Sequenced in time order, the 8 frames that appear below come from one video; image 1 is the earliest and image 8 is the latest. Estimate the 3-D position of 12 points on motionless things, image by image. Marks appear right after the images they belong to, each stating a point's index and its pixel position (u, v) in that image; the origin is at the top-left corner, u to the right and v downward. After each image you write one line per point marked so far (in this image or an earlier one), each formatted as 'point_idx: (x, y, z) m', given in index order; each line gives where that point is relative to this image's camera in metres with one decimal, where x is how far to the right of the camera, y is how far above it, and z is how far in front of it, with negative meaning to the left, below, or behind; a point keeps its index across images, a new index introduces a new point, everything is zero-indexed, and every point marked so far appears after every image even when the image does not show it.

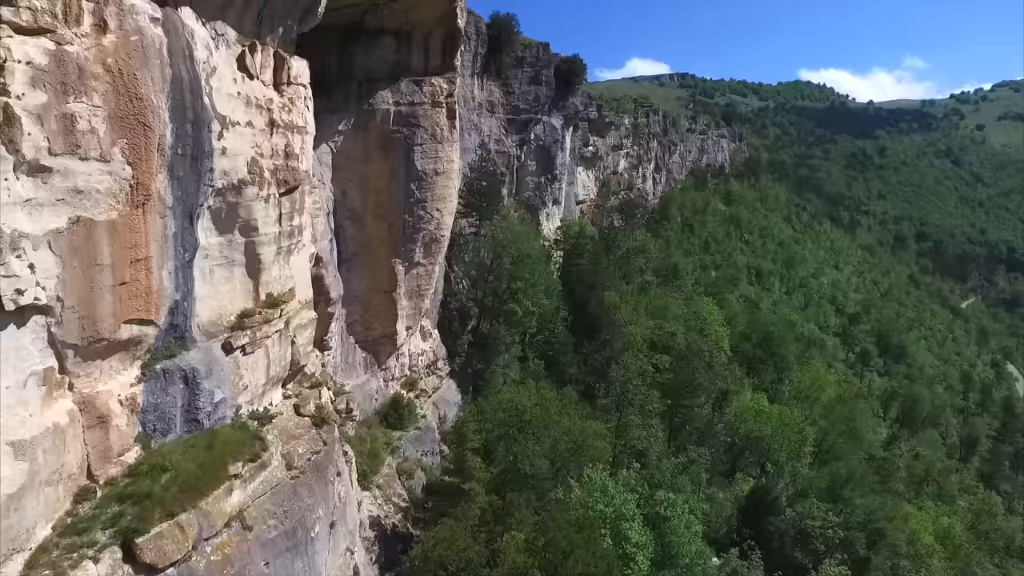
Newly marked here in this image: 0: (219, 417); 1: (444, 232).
0: (-3.7, -1.6, +8.4) m
1: (-1.8, +1.6, +18.7) m
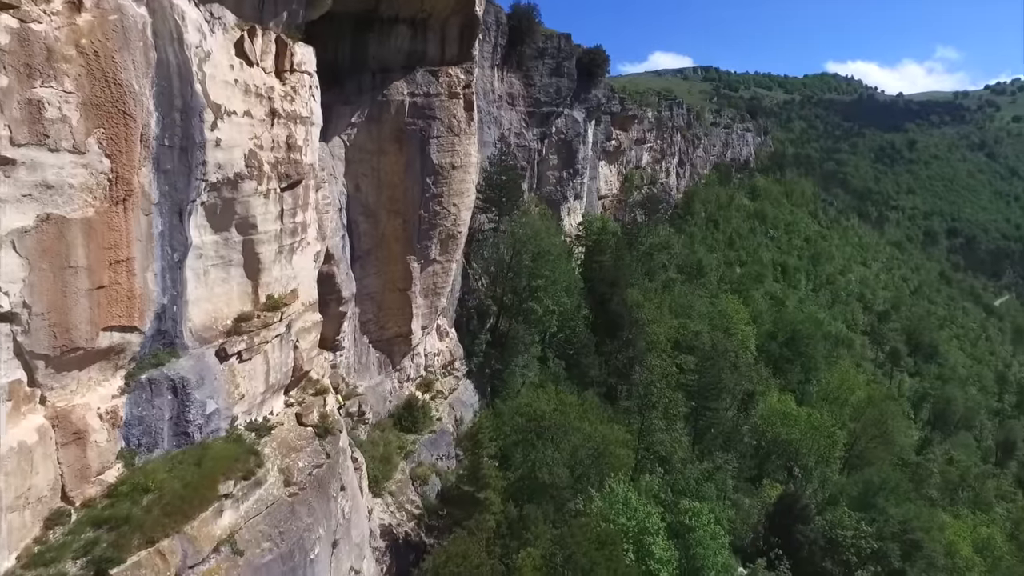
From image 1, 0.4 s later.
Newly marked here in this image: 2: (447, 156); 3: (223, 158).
0: (-3.5, -1.6, +7.8) m
1: (-1.3, +1.6, +18.0) m
2: (-1.6, +3.3, +17.0) m
3: (-3.5, +1.6, +8.1) m
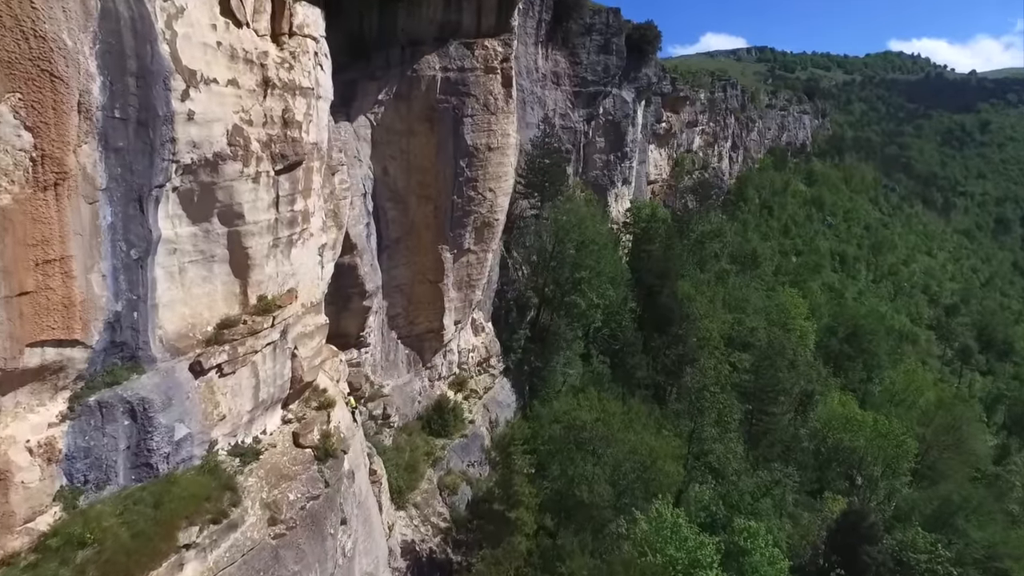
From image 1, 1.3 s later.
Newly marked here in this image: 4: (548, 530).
0: (-3.2, -1.7, +6.6) m
1: (-0.3, +1.8, +16.5) m
2: (-0.7, +3.5, +15.5) m
3: (-3.1, +1.5, +6.8) m
4: (+0.8, -4.6, +13.2) m
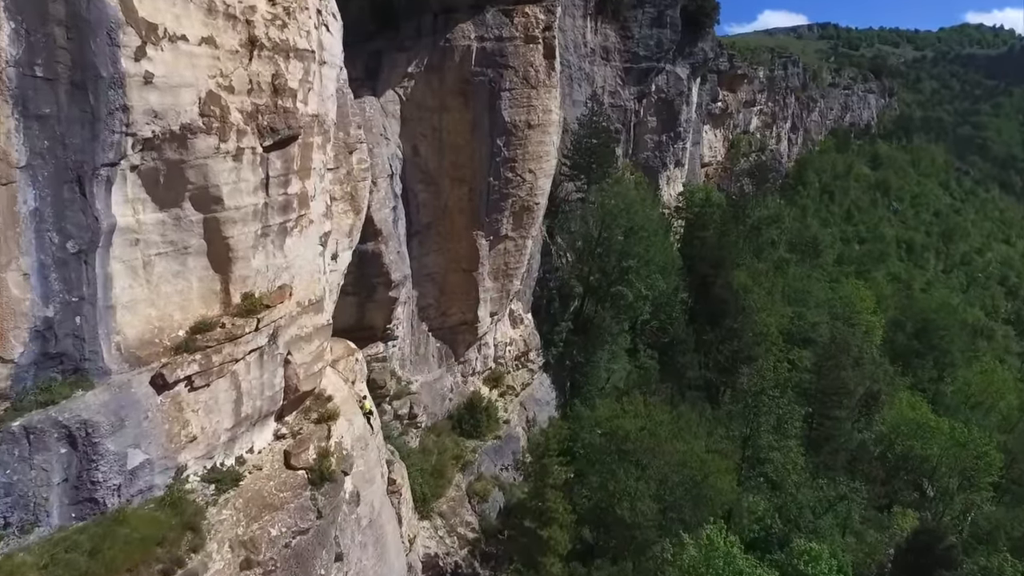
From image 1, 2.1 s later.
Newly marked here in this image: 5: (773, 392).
0: (-3.1, -1.7, +5.6) m
1: (+0.6, +2.0, +15.1) m
2: (+0.2, +3.7, +14.1) m
3: (-2.9, +1.5, +5.6) m
4: (+1.4, -4.4, +11.9) m
5: (+7.0, -2.8, +18.4) m
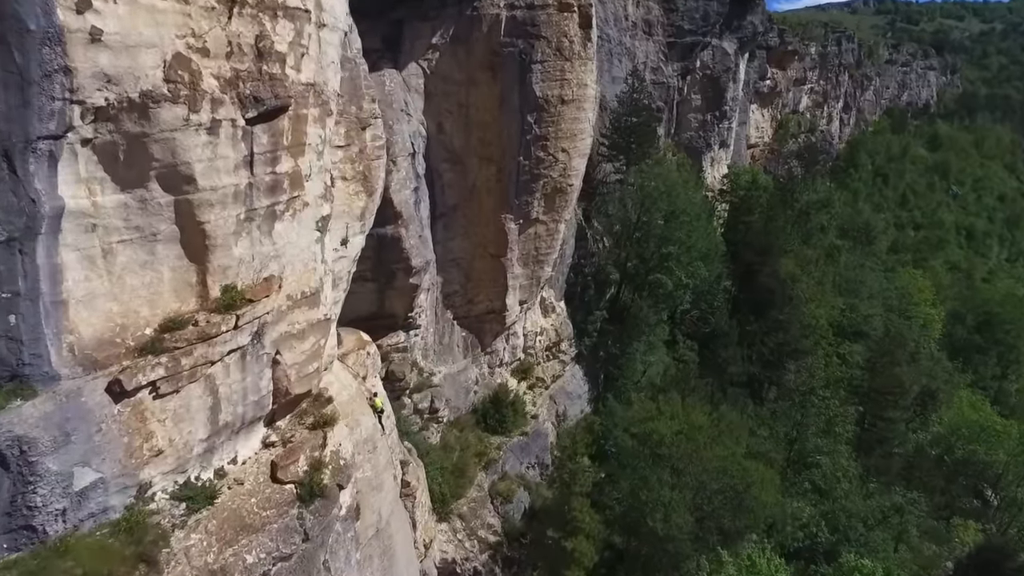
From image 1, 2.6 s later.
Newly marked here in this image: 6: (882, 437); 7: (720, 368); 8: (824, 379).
0: (-3.0, -1.6, +4.8) m
1: (+1.2, +2.3, +14.1) m
2: (+0.8, +3.9, +13.1) m
3: (-2.8, +1.6, +4.8) m
4: (+1.7, -4.3, +11.0) m
5: (+7.8, -2.6, +17.1) m
6: (+9.8, -3.9, +17.8) m
7: (+5.6, -2.1, +18.3) m
8: (+8.0, -2.3, +17.4) m
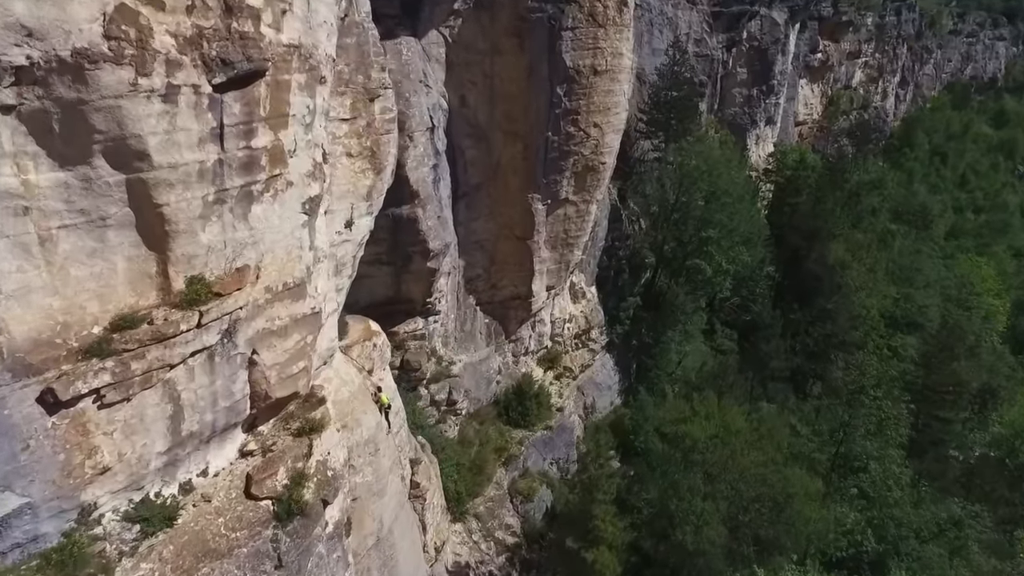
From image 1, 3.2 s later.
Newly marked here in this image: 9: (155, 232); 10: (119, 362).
0: (-3.0, -1.6, +4.2) m
1: (+1.8, +2.5, +13.0) m
2: (+1.3, +4.1, +12.0) m
3: (-2.8, +1.6, +4.1) m
4: (+2.0, -4.1, +10.2) m
5: (+8.4, -2.3, +15.9) m
6: (+10.4, -3.6, +16.5) m
7: (+6.3, -1.8, +17.2) m
8: (+8.6, -2.0, +16.1) m
9: (-2.6, +0.4, +5.0) m
10: (-2.7, -0.5, +4.7) m
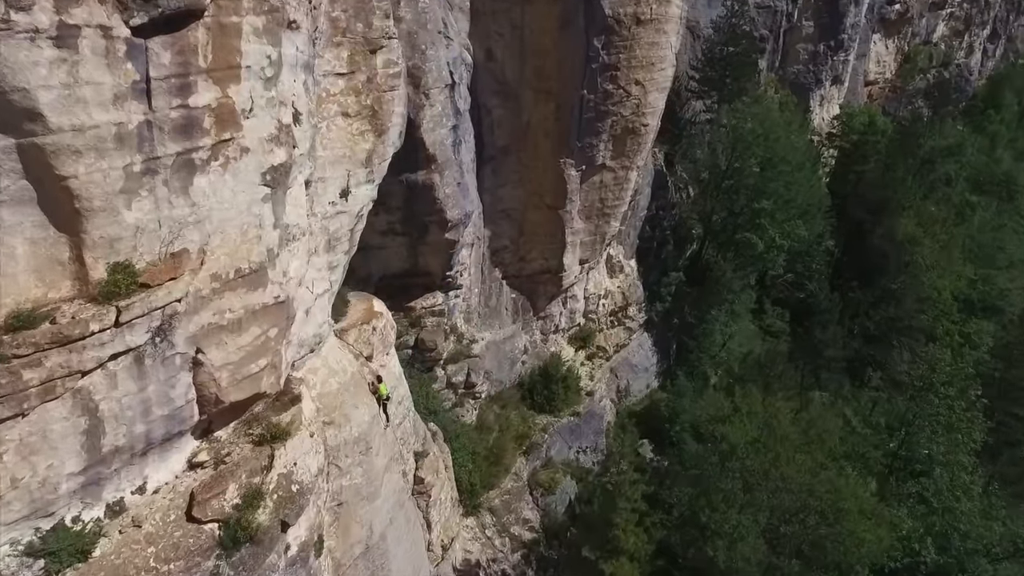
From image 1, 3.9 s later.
0: (-3.2, -1.5, +3.4) m
1: (+2.3, +2.9, +11.7) m
2: (+1.8, +4.5, +10.6) m
3: (-3.0, +1.6, +3.1) m
4: (+2.2, -3.9, +9.2) m
5: (+9.0, -1.9, +14.3) m
6: (+11.0, -3.2, +14.9) m
7: (+7.0, -1.3, +15.7) m
8: (+9.3, -1.6, +14.5) m
9: (-2.7, +0.5, +4.1) m
10: (-2.8, -0.5, +3.8) m
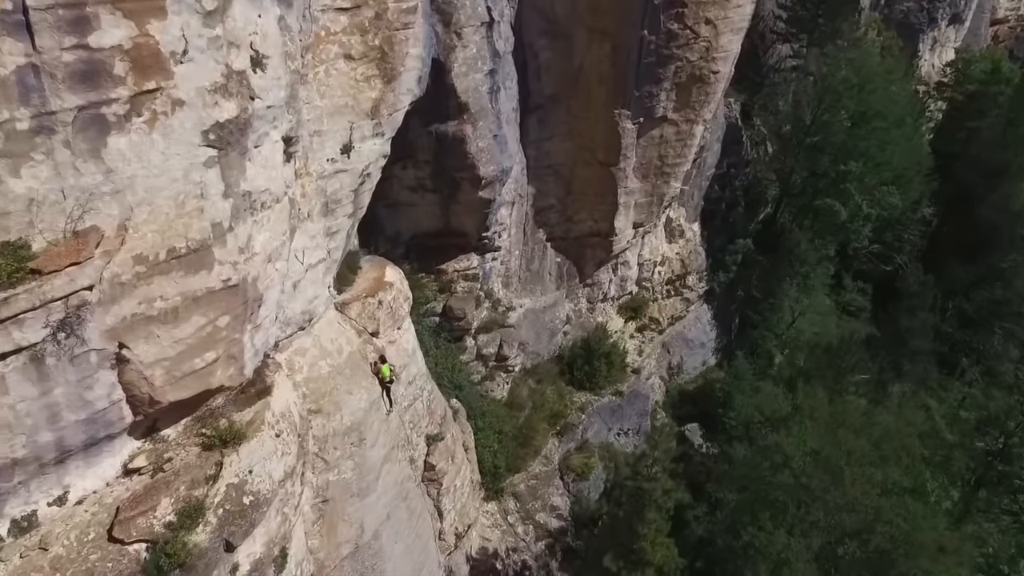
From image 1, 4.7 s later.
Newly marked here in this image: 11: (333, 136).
0: (-3.5, -1.5, +2.9) m
1: (+3.0, +3.3, +10.1) m
2: (+2.4, +4.8, +8.9) m
3: (-3.2, +1.6, +2.3) m
4: (+2.4, -3.6, +8.2) m
5: (+9.8, -1.6, +12.4) m
6: (+11.8, -3.0, +12.9) m
7: (+8.0, -0.8, +13.9) m
8: (+10.1, -1.3, +12.6) m
9: (-2.9, +0.5, +3.3) m
10: (-3.0, -0.4, +3.1) m
11: (-1.7, +1.5, +6.6) m
